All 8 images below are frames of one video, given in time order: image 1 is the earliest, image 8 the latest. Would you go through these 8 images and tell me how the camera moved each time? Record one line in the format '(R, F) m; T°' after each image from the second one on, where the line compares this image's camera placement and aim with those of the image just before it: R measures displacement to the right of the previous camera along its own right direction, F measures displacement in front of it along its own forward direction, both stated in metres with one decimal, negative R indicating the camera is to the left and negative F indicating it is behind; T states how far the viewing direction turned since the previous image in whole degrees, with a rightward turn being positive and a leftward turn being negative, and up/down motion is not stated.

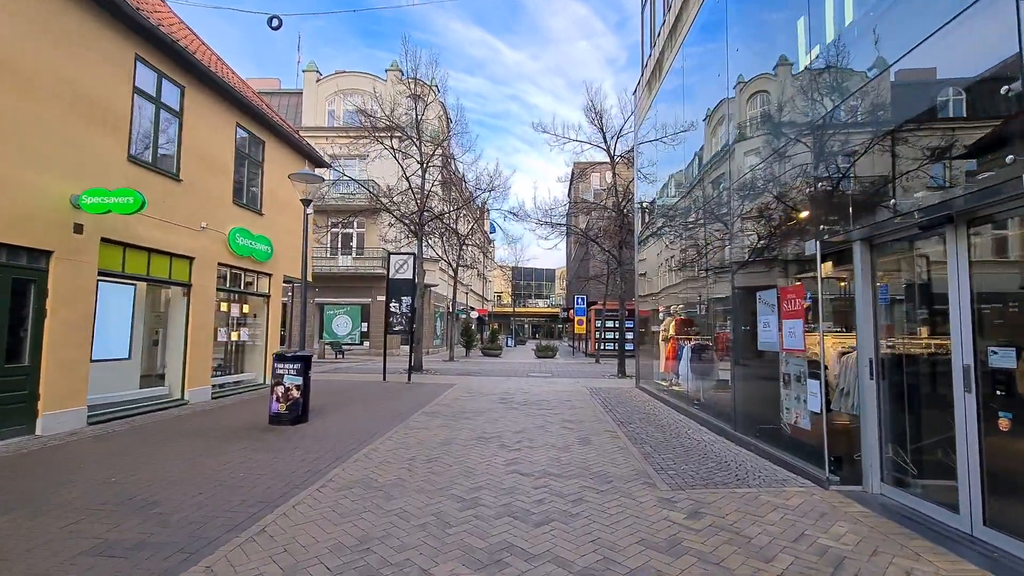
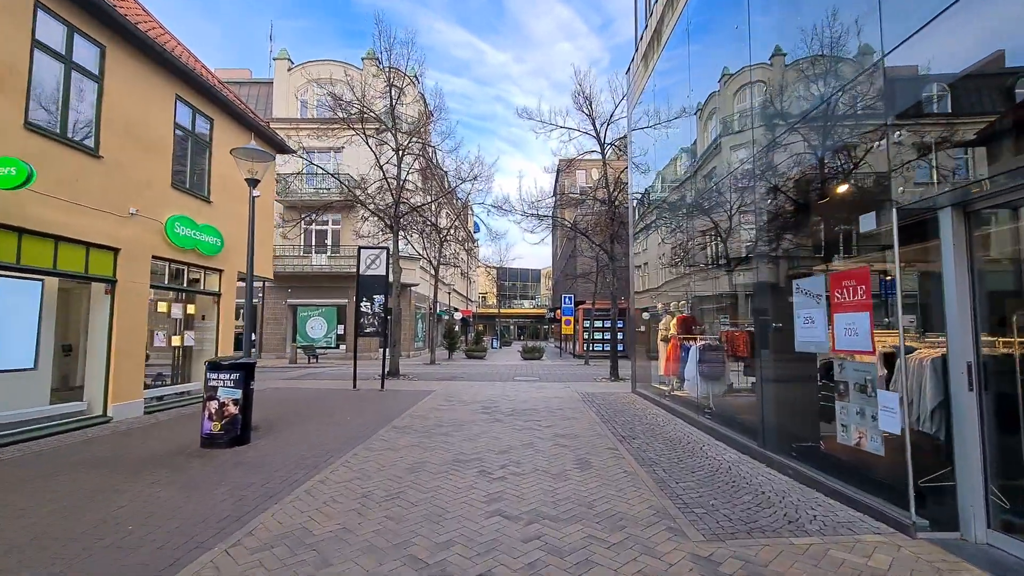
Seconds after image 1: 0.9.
(0.0, +1.2) m; +2°
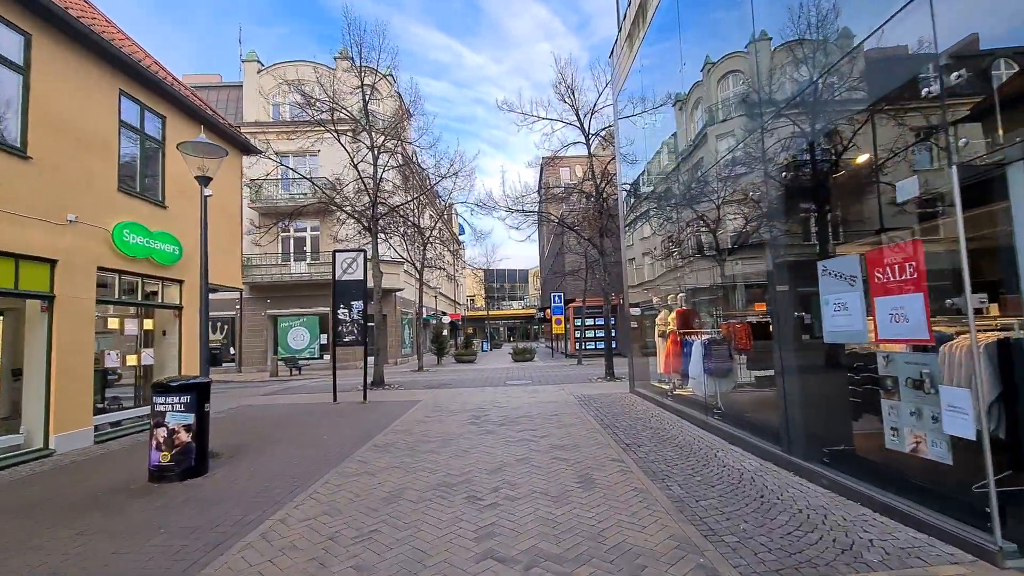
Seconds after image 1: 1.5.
(0.0, +0.7) m; +1°
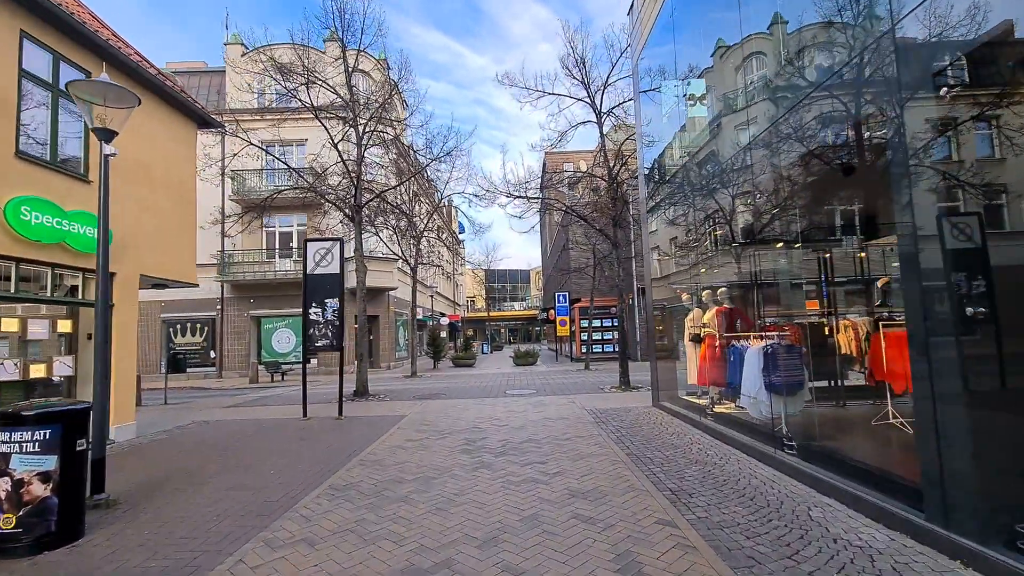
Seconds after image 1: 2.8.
(0.0, +1.8) m; 0°
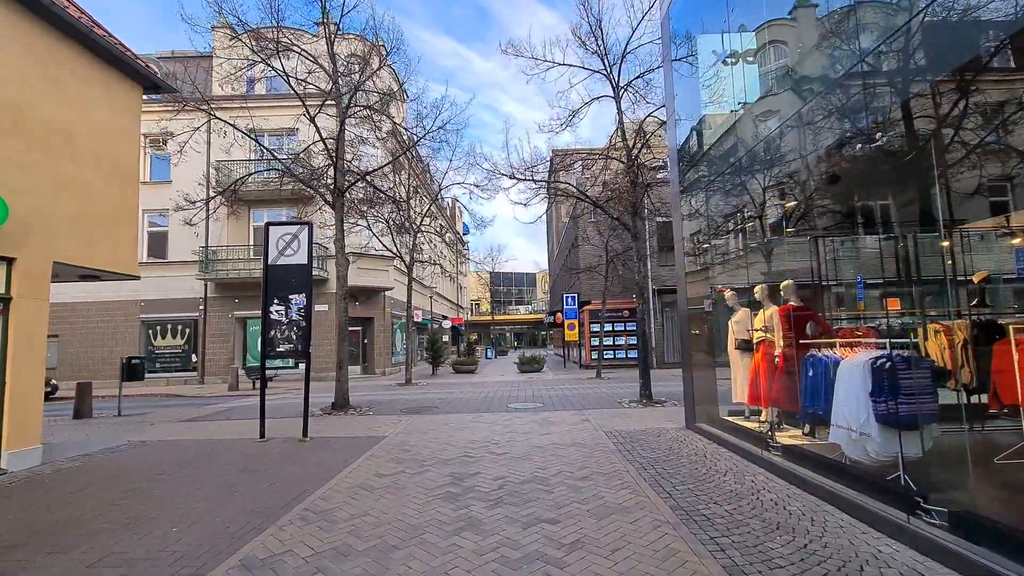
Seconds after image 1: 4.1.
(+0.1, +1.8) m; -1°
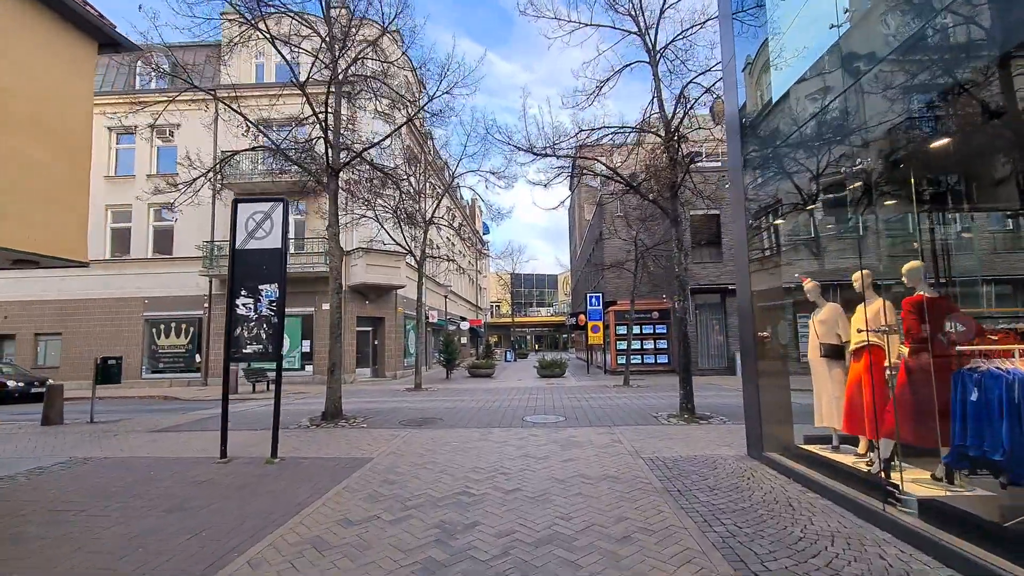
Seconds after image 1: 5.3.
(+0.1, +1.6) m; -3°
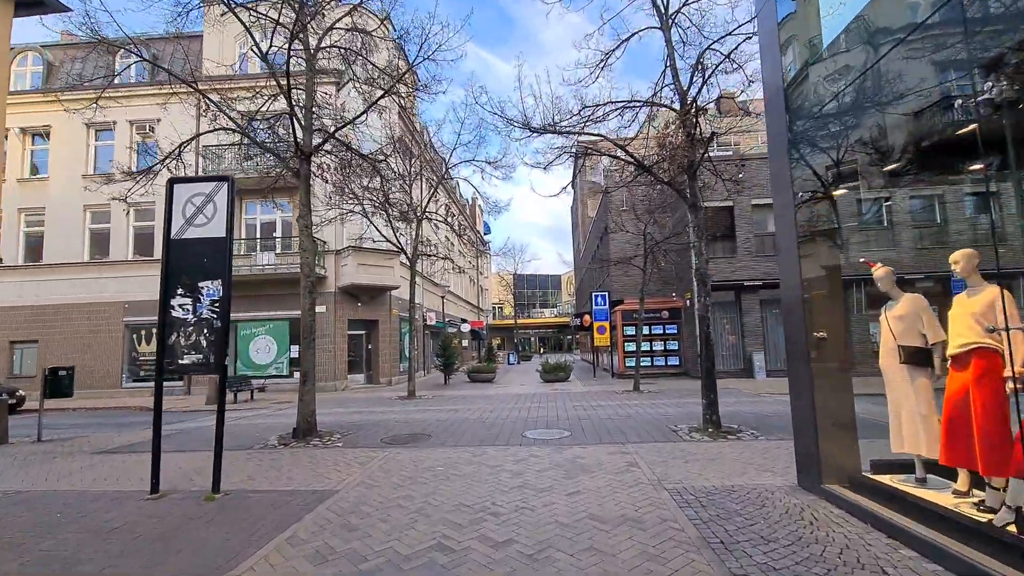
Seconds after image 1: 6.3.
(+0.1, +1.2) m; 0°
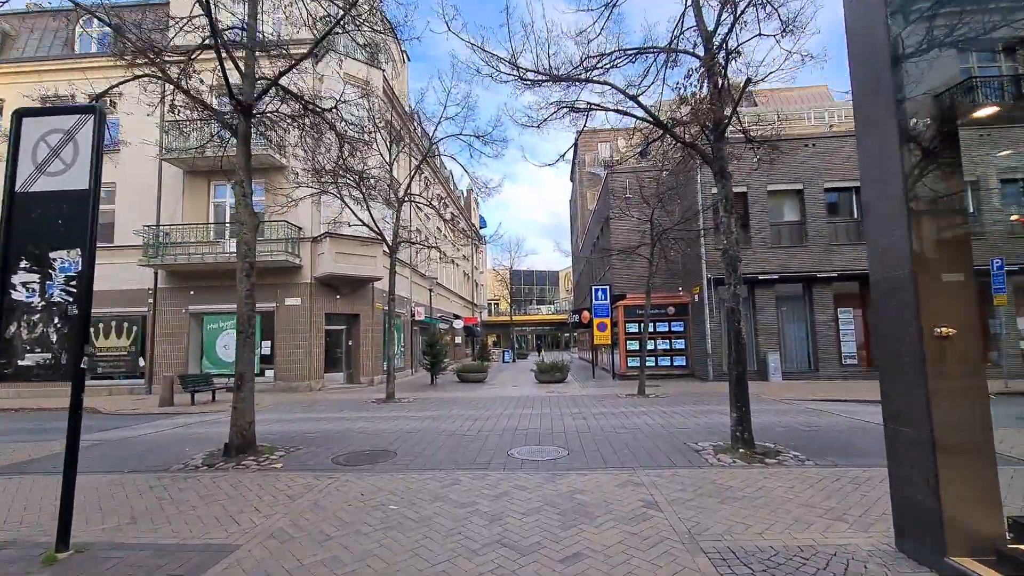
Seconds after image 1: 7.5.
(+0.2, +1.6) m; 0°
